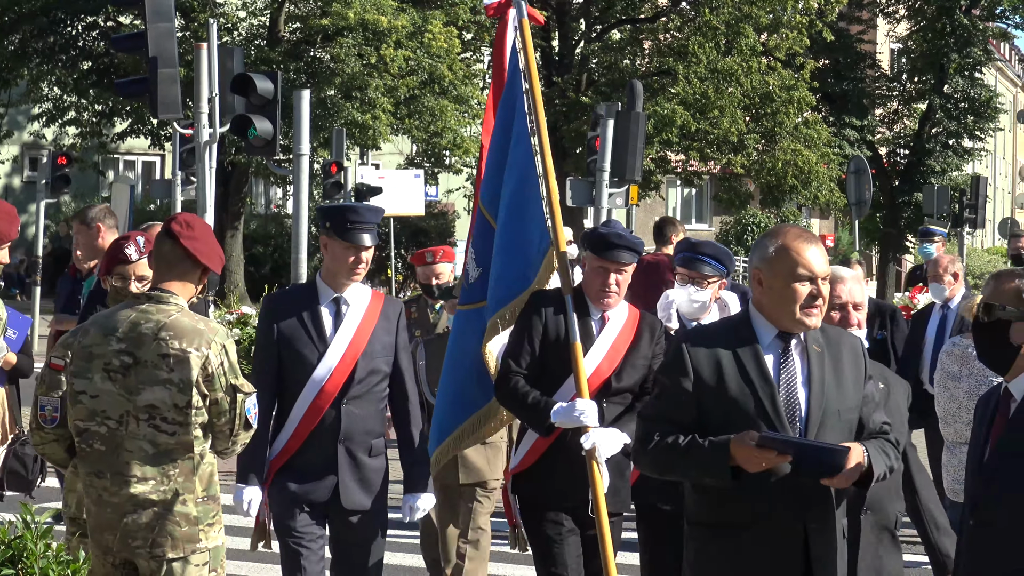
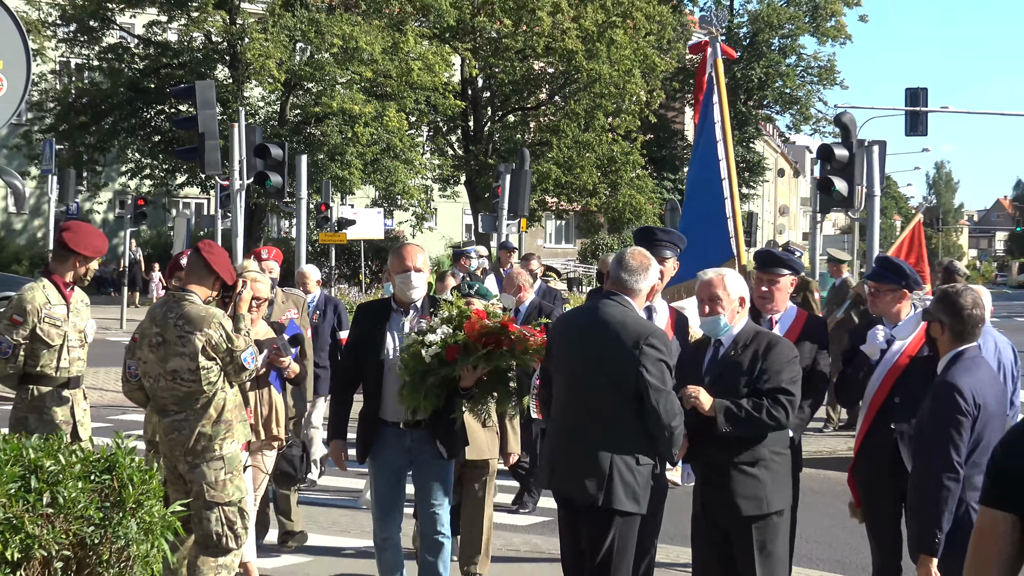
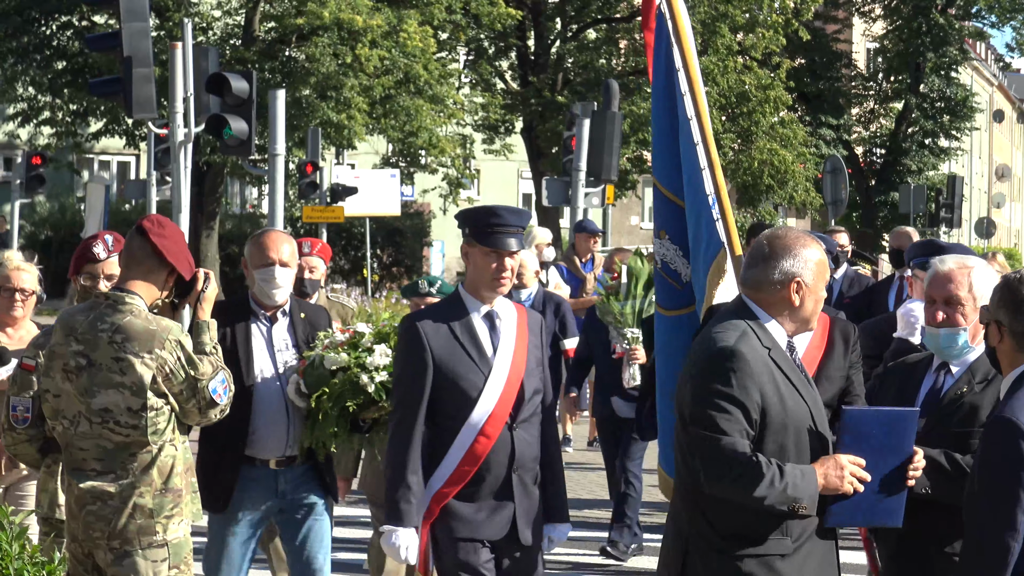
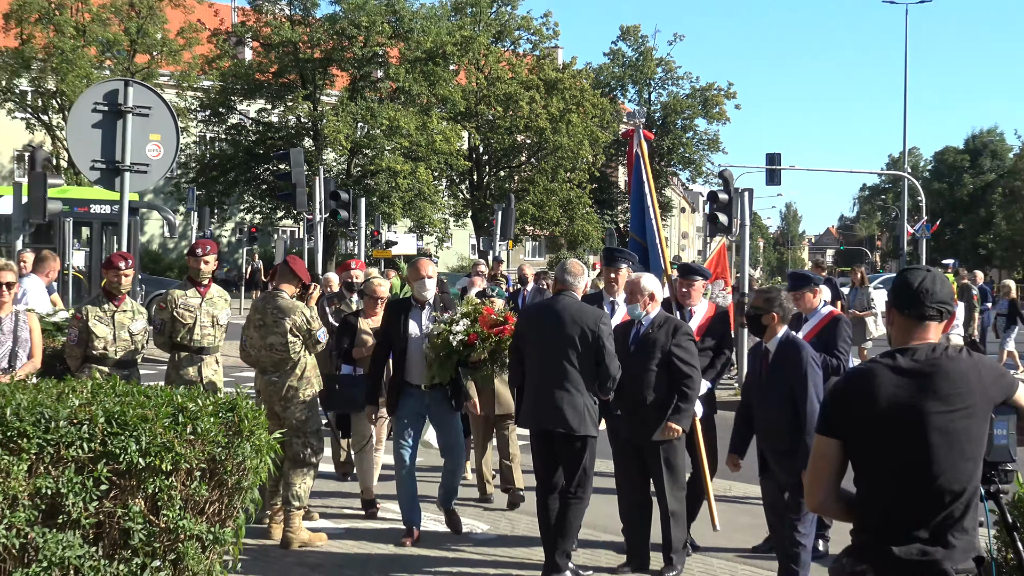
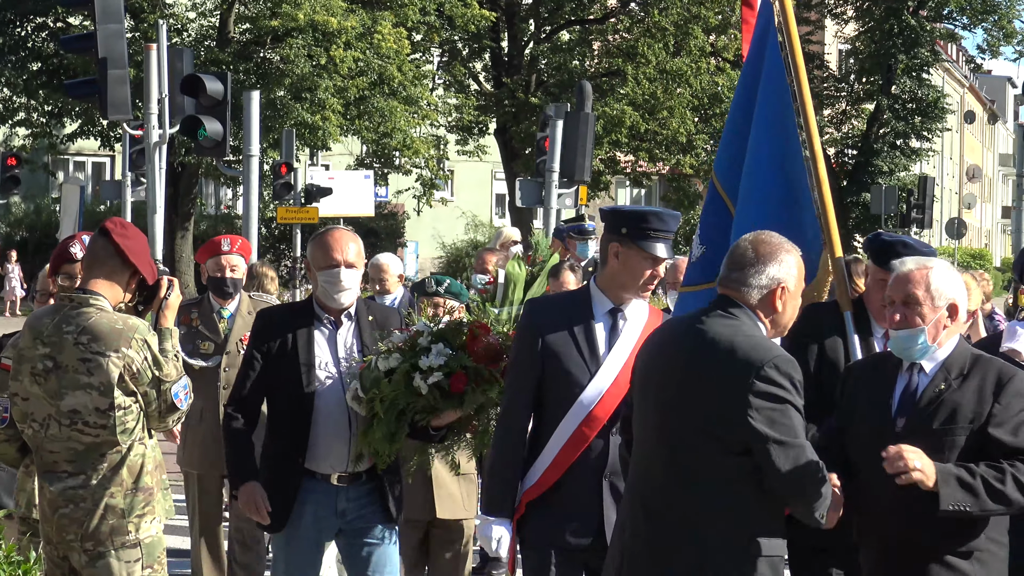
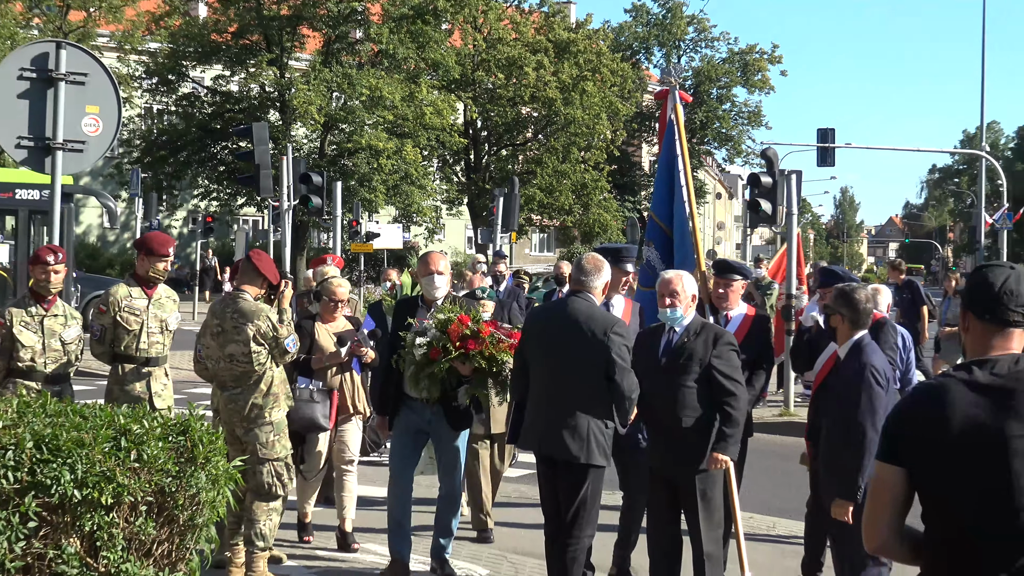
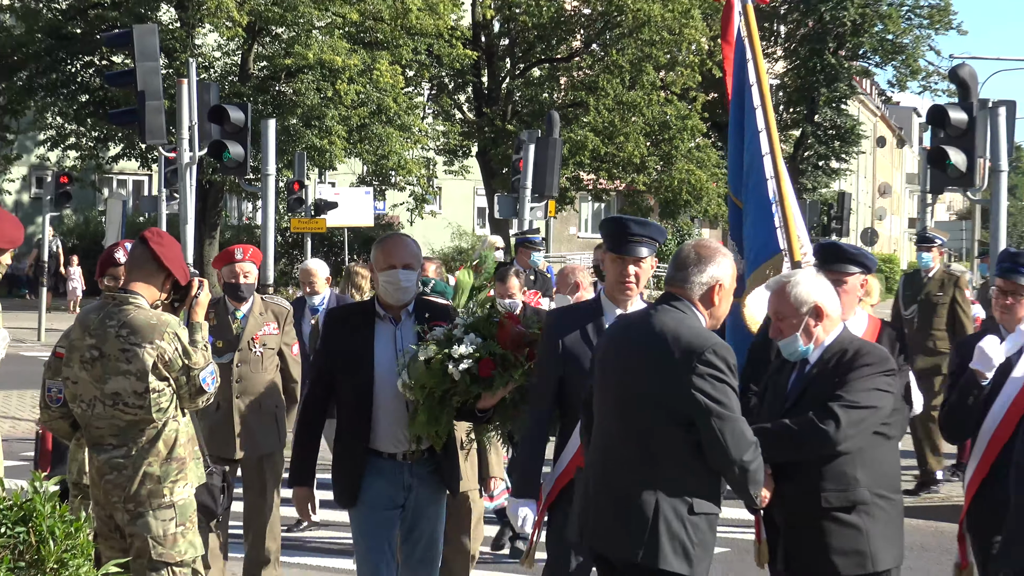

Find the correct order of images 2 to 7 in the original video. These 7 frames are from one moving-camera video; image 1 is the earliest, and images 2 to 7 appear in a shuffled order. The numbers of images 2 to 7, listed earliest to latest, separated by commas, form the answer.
3, 5, 7, 2, 6, 4
